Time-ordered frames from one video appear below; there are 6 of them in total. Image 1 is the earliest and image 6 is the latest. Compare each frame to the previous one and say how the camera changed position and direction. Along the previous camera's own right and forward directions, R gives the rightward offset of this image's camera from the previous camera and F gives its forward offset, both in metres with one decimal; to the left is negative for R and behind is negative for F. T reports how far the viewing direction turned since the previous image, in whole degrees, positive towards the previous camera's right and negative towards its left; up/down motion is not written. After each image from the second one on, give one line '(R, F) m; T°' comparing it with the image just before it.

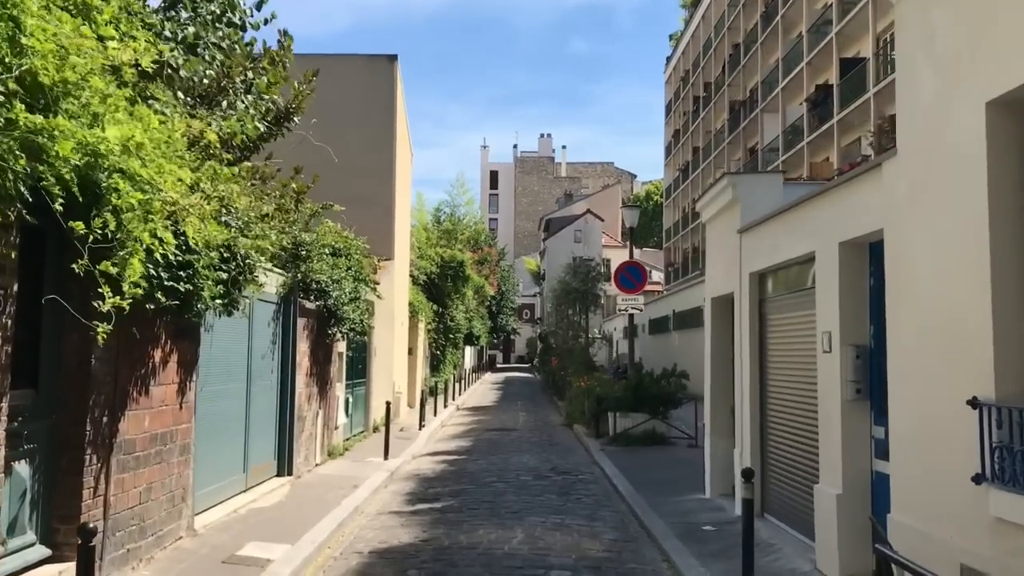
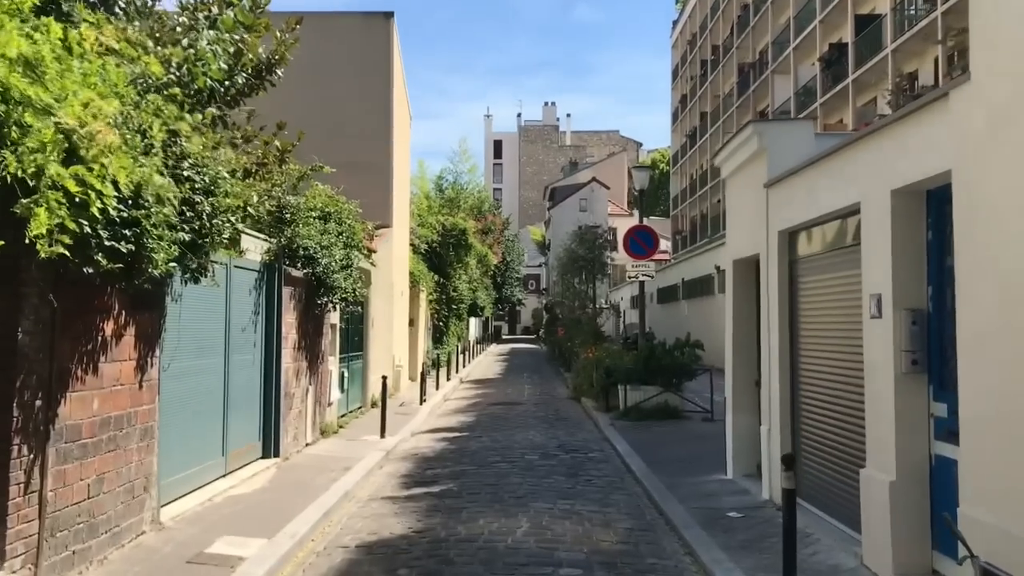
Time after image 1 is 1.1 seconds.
(0.0, +1.0) m; 0°
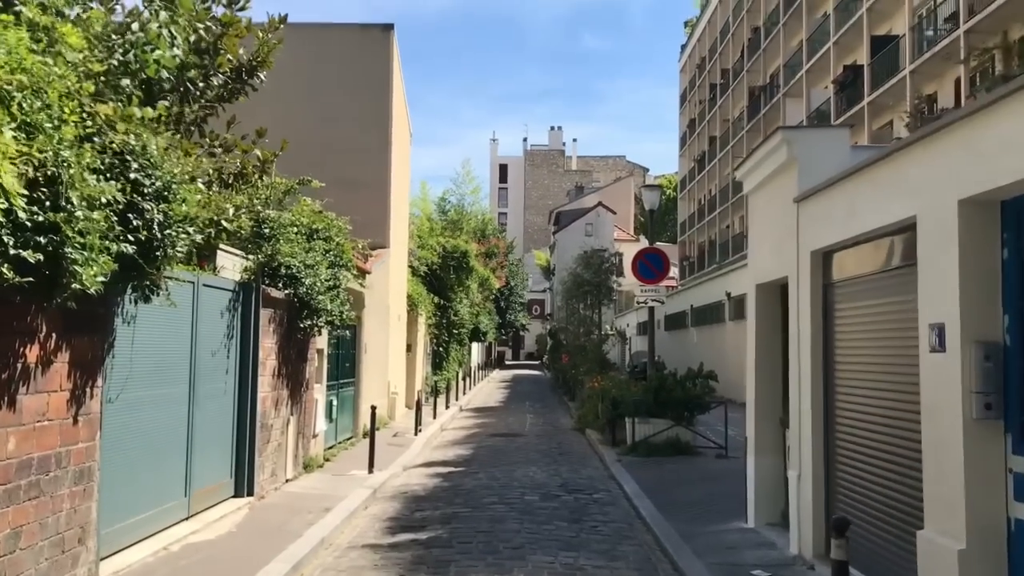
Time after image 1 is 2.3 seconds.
(+0.1, +1.0) m; 0°
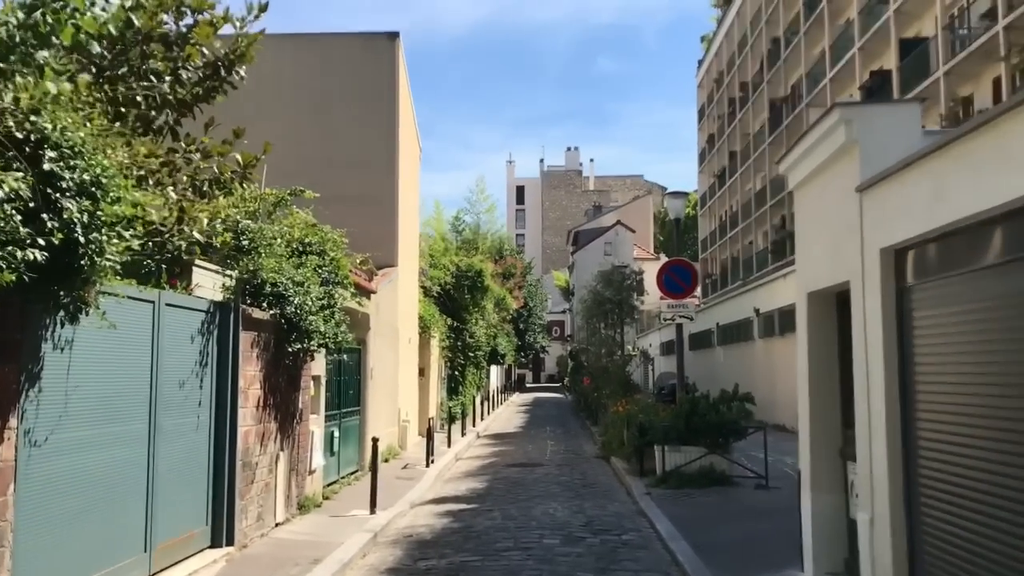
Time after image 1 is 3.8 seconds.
(+0.1, +1.2) m; -1°
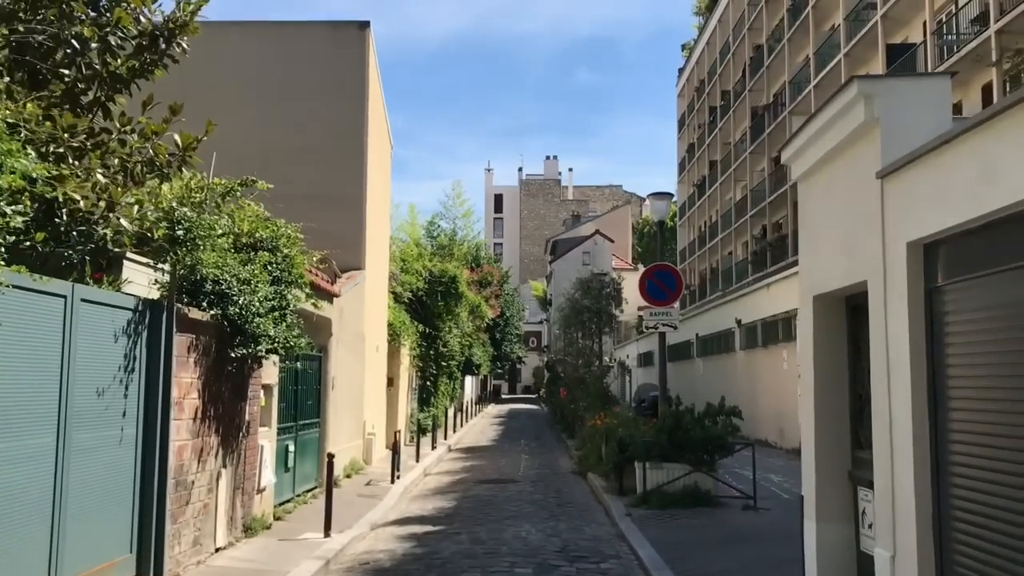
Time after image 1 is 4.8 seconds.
(+0.1, +1.0) m; +1°
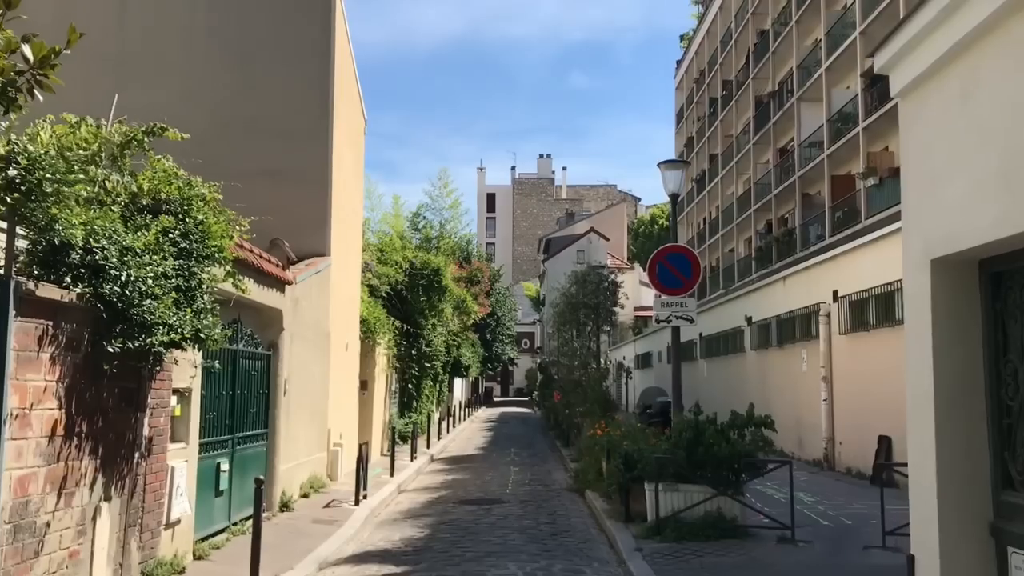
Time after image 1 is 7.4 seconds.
(+0.1, +2.3) m; 0°
